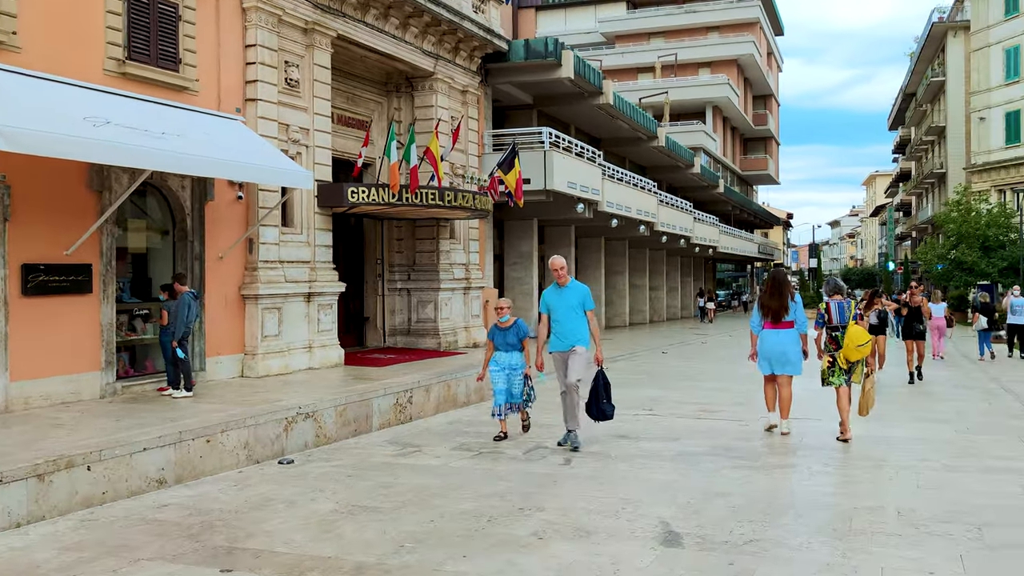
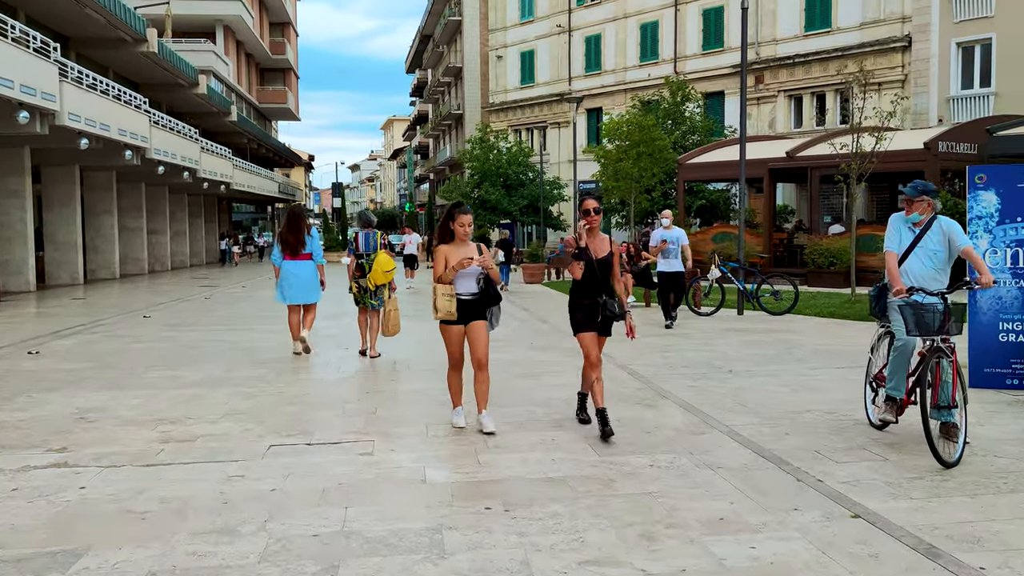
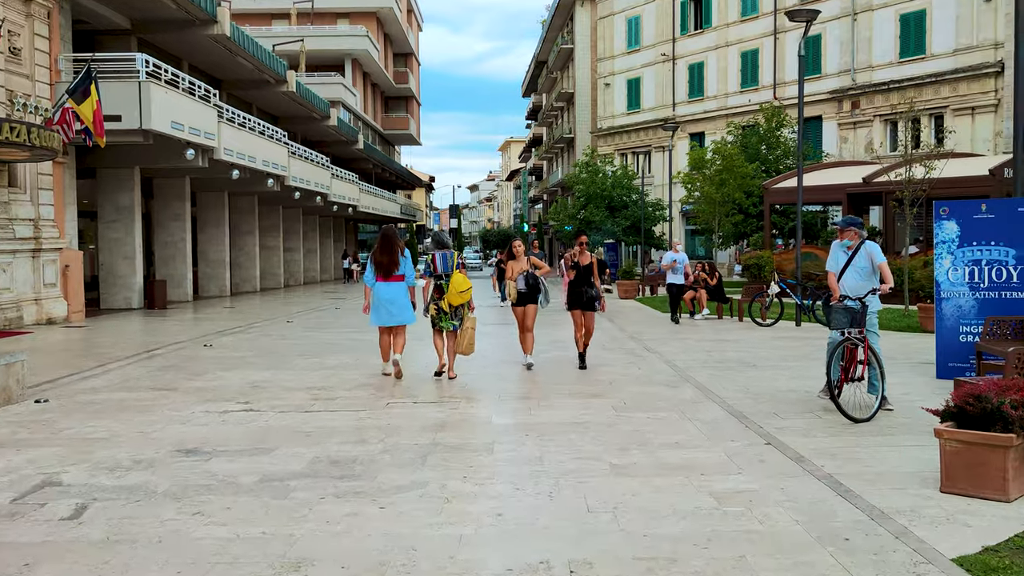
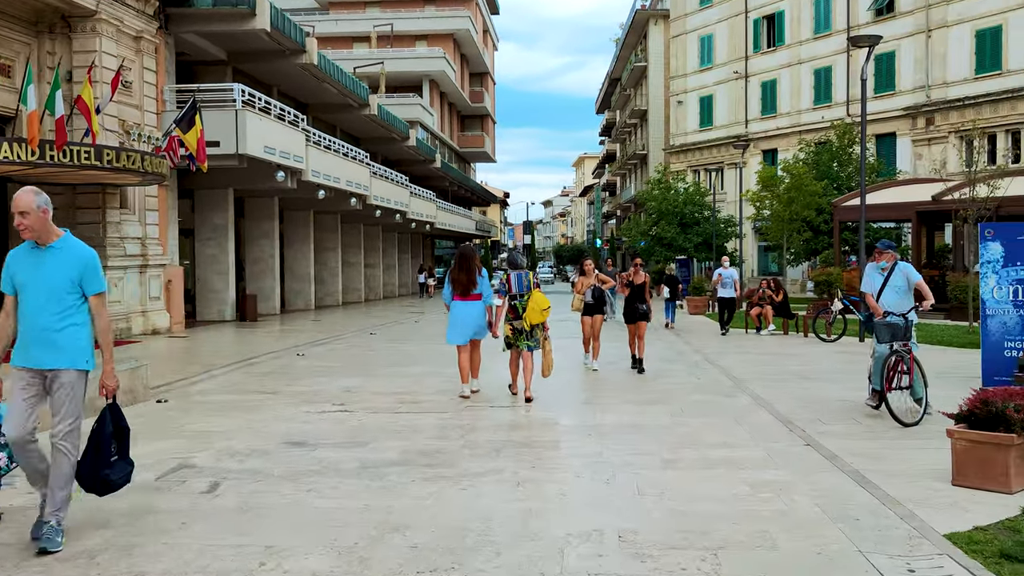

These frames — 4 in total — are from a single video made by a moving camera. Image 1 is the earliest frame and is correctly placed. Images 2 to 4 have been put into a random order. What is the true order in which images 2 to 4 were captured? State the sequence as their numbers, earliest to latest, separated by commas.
4, 3, 2
